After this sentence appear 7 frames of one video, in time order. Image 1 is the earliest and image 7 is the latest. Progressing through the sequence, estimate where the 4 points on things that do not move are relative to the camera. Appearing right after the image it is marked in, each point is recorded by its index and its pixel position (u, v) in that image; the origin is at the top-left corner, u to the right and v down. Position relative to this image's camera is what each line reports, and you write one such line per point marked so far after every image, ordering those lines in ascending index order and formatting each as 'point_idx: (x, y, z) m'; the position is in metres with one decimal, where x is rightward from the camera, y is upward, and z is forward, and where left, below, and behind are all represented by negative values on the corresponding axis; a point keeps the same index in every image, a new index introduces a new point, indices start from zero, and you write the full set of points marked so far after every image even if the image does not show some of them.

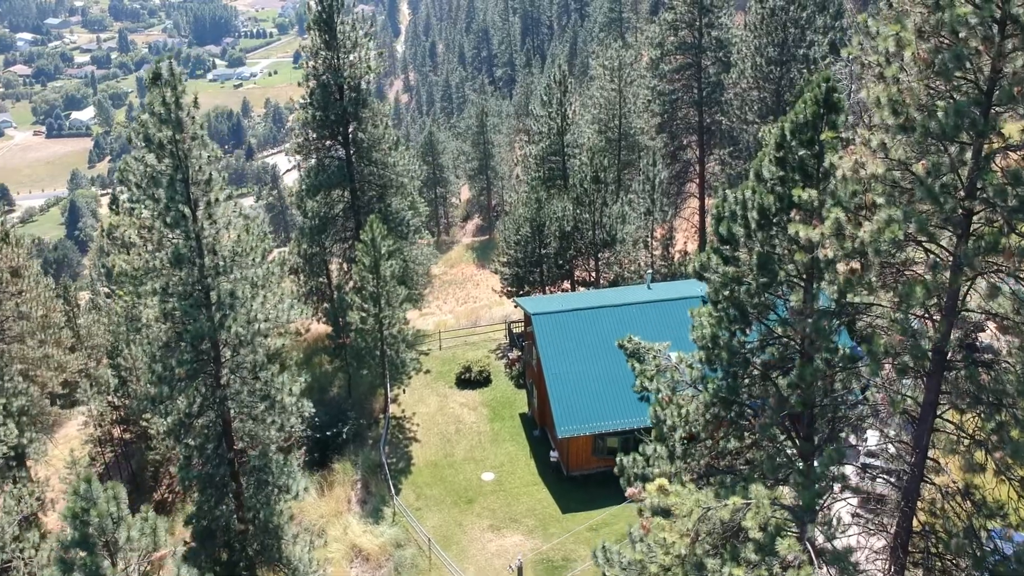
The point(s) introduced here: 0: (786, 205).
0: (+3.4, +1.0, +12.1) m
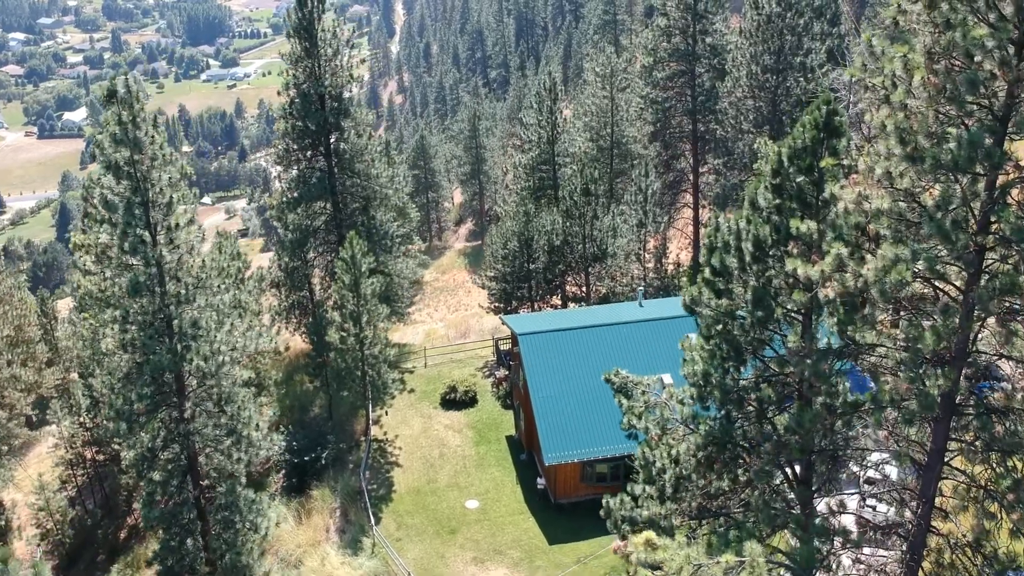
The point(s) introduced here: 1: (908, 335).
0: (+3.1, +0.6, +11.2) m
1: (+4.0, -0.5, +9.7) m
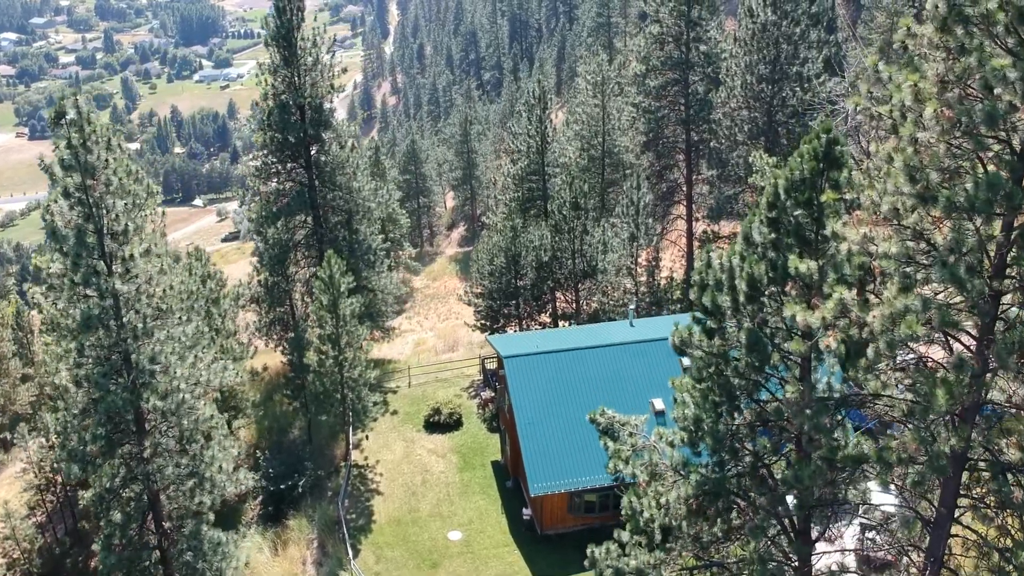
0: (+2.9, +0.1, +10.3) m
1: (+3.7, -0.9, +8.9) m
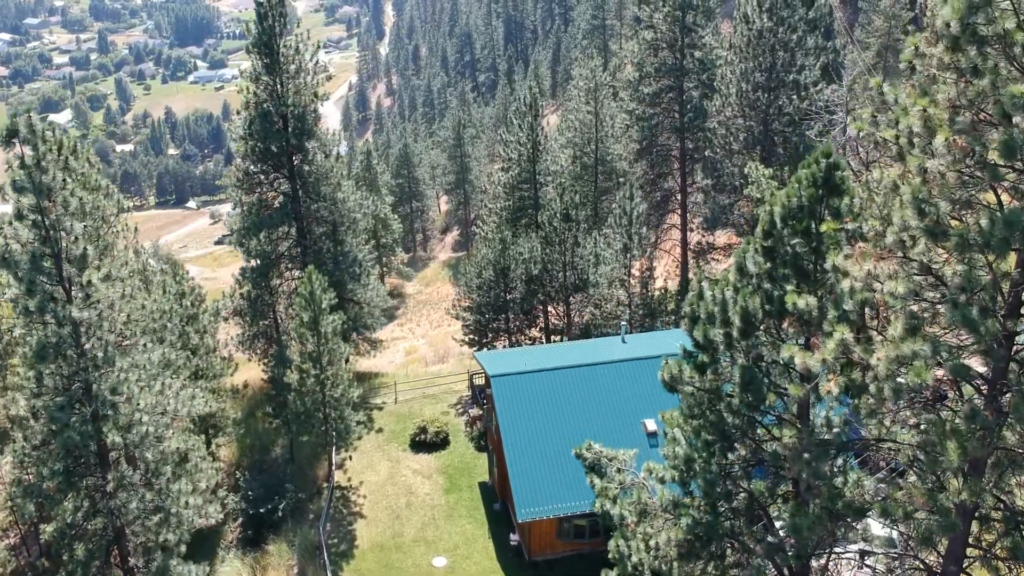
0: (+2.6, -0.2, +9.6) m
1: (+3.5, -1.3, +8.2) m
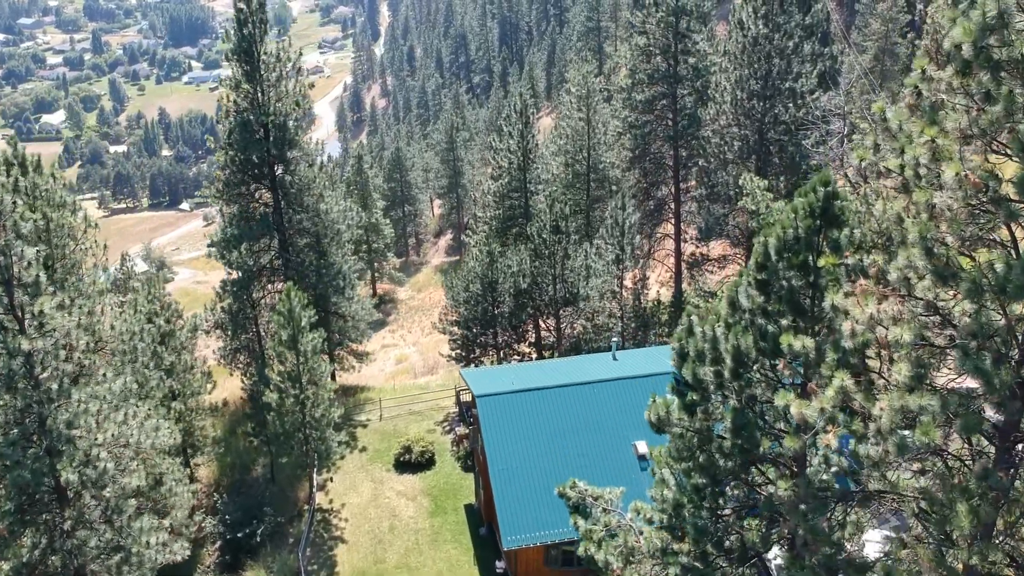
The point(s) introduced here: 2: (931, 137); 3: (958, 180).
0: (+2.4, -0.6, +8.9) m
1: (+3.2, -1.6, +7.5) m
2: (+3.1, +1.1, +7.2) m
3: (+3.2, +0.8, +7.1) m
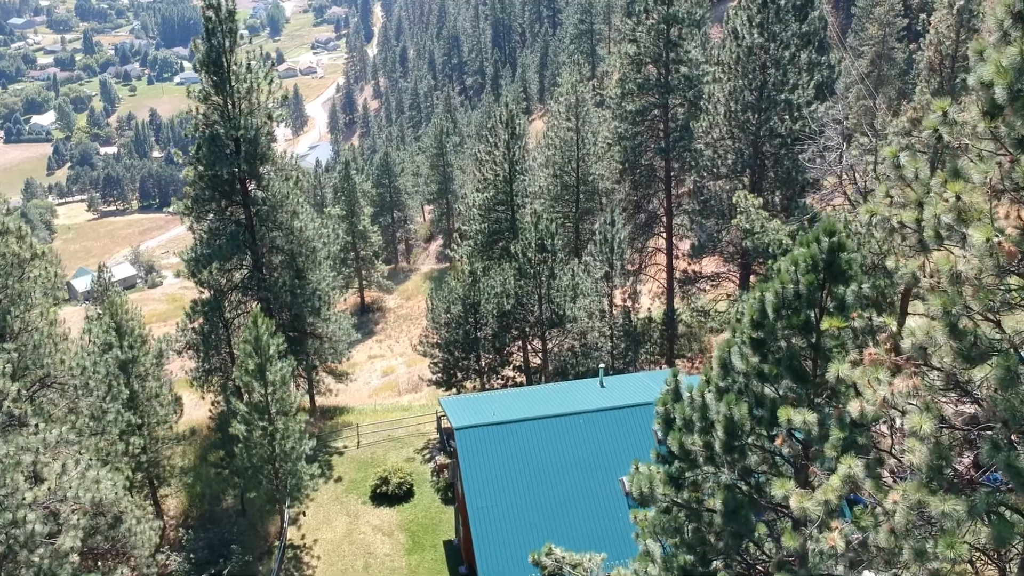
0: (+2.1, -1.1, +7.9) m
1: (+2.9, -2.1, +6.4) m
2: (+2.8, +0.6, +6.2) m
3: (+2.9, +0.3, +6.0) m
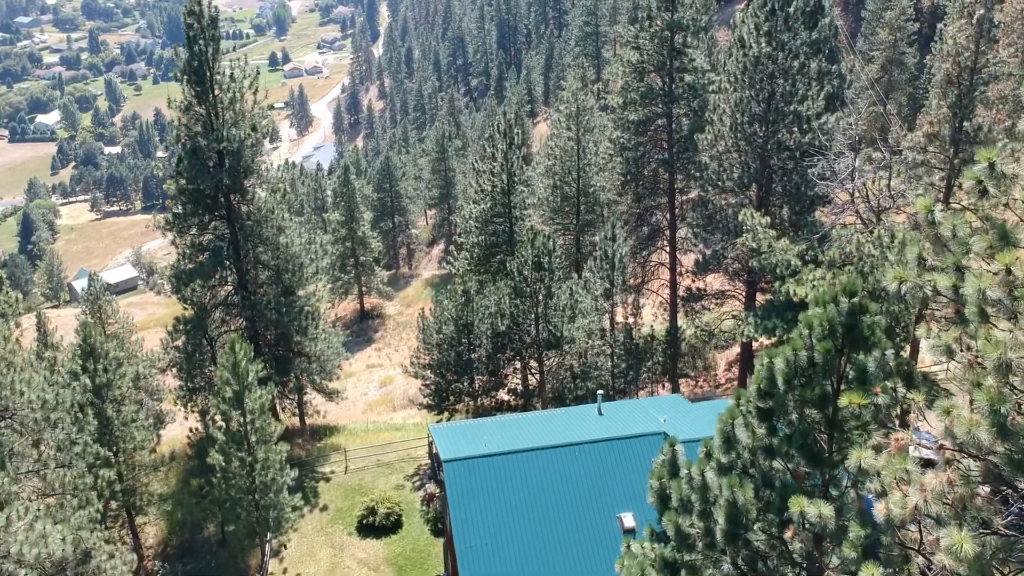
0: (+1.9, -1.5, +6.9) m
1: (+2.7, -2.6, +5.4) m
2: (+2.6, +0.2, +5.2) m
3: (+2.7, -0.2, +5.0) m
